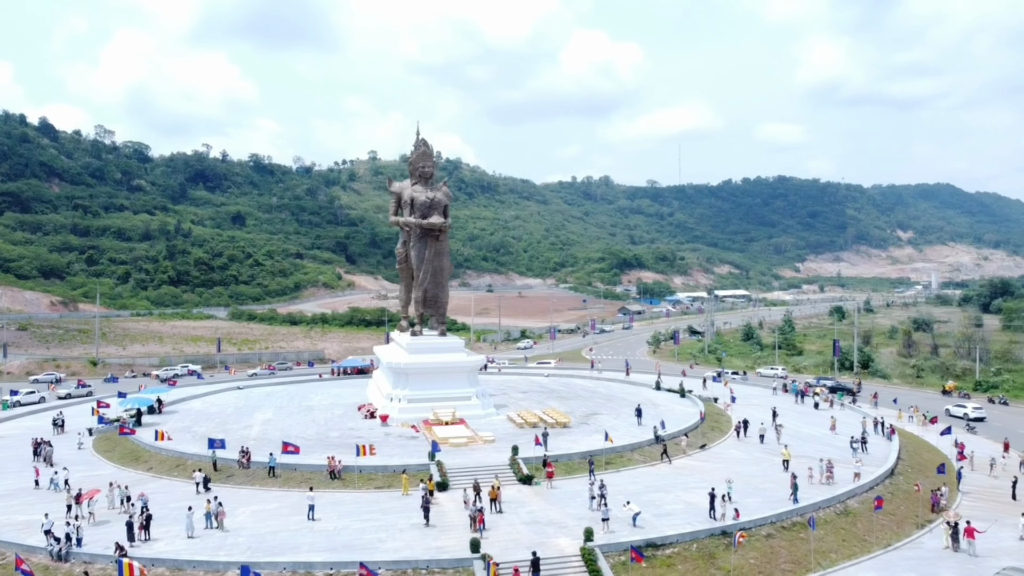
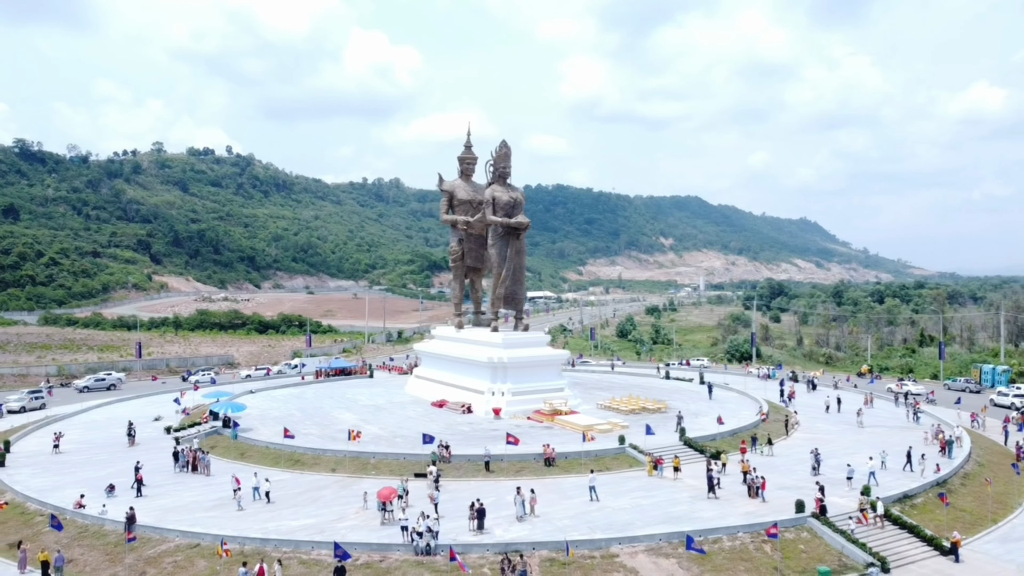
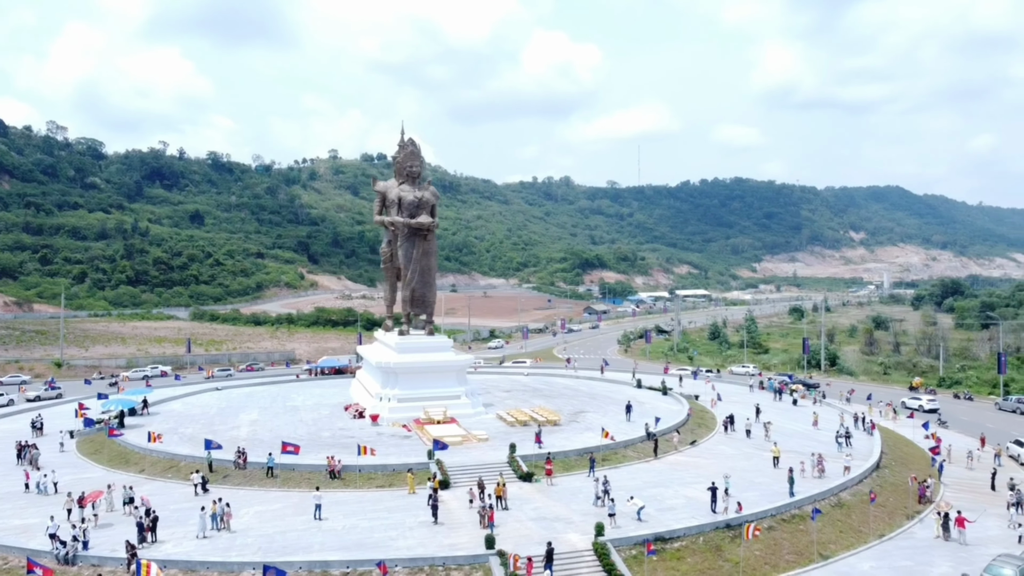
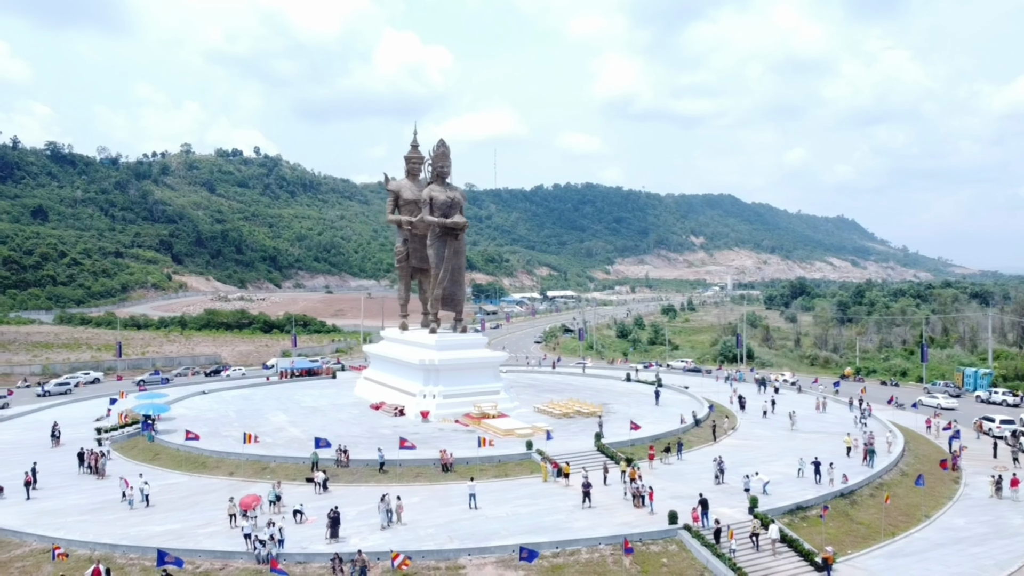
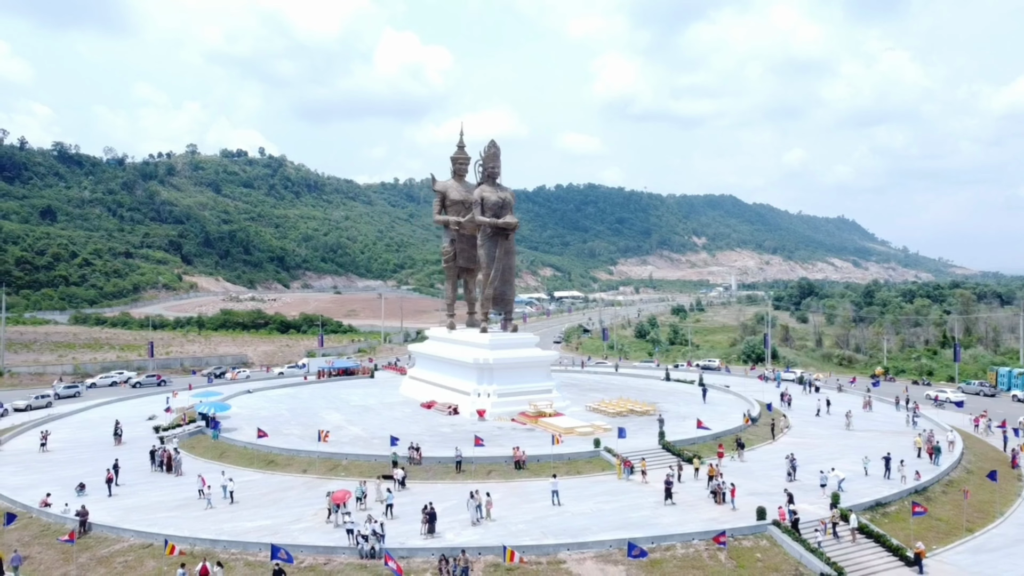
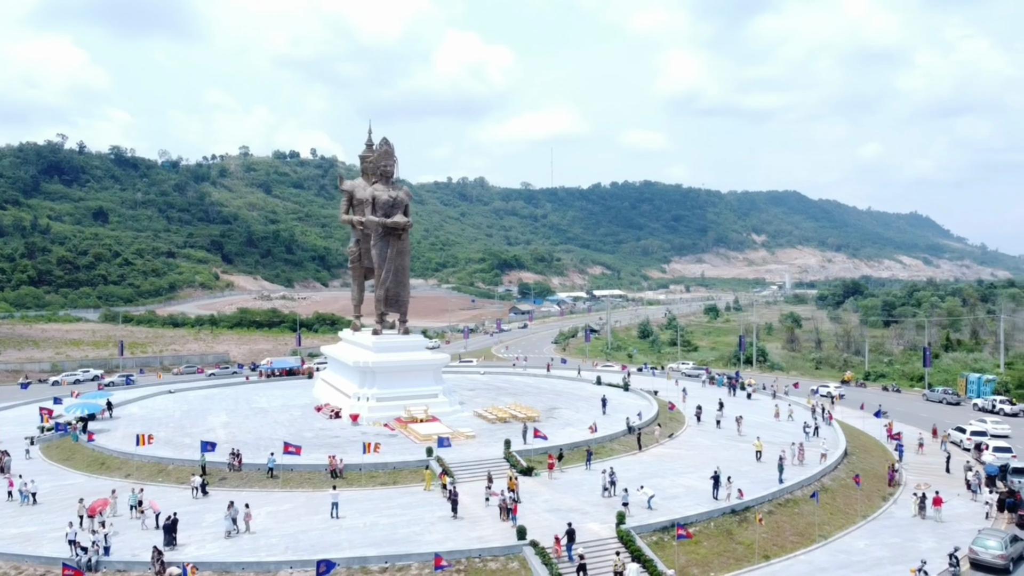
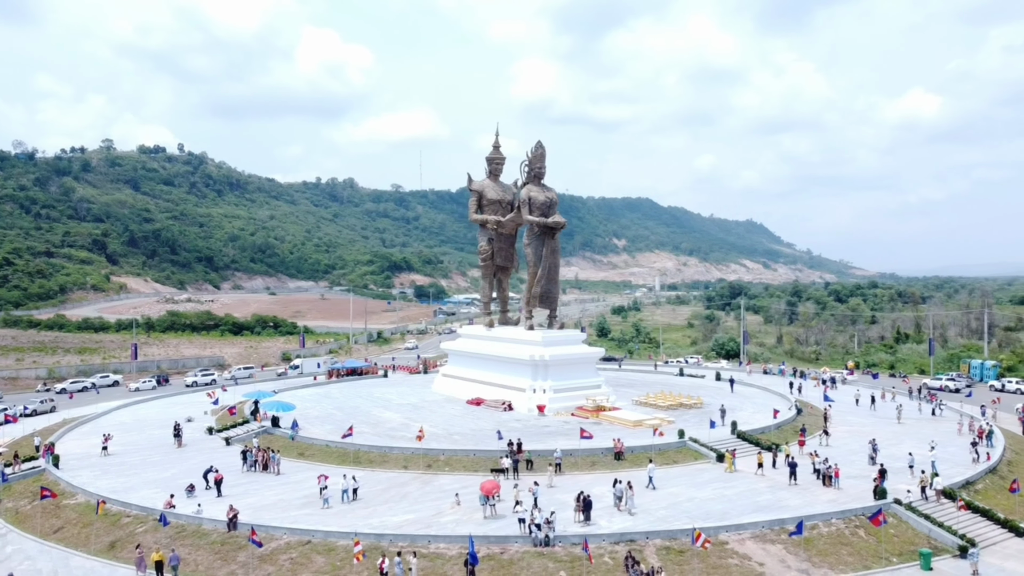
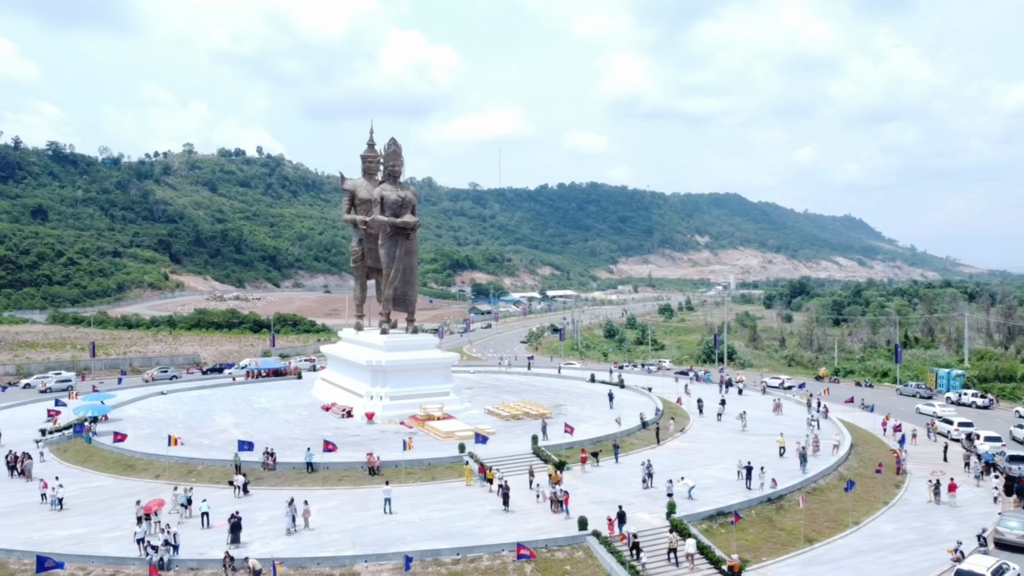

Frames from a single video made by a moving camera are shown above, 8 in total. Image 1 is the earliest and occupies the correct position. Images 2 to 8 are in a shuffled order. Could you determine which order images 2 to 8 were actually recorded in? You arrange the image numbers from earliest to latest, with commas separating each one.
3, 6, 8, 4, 5, 2, 7
